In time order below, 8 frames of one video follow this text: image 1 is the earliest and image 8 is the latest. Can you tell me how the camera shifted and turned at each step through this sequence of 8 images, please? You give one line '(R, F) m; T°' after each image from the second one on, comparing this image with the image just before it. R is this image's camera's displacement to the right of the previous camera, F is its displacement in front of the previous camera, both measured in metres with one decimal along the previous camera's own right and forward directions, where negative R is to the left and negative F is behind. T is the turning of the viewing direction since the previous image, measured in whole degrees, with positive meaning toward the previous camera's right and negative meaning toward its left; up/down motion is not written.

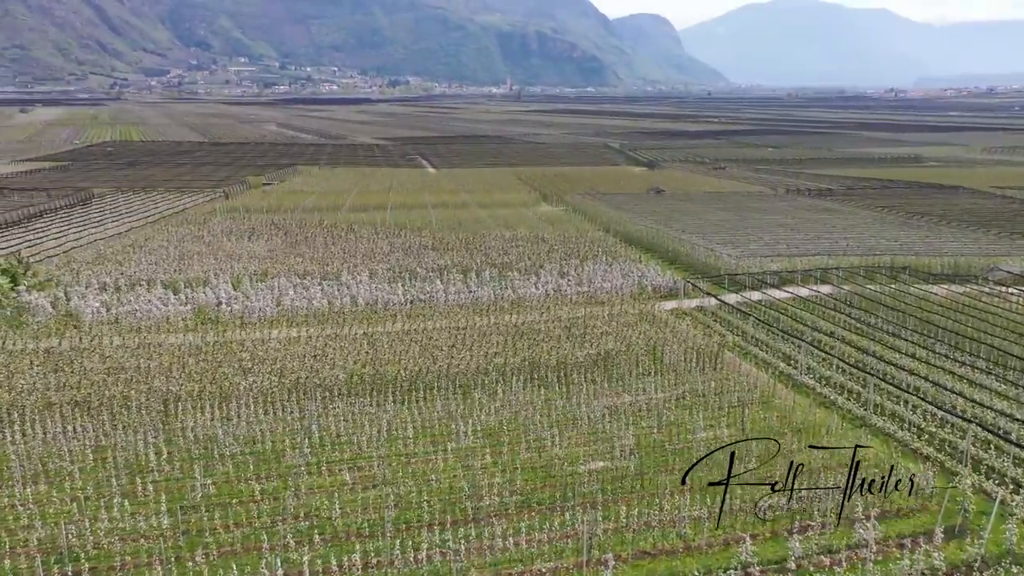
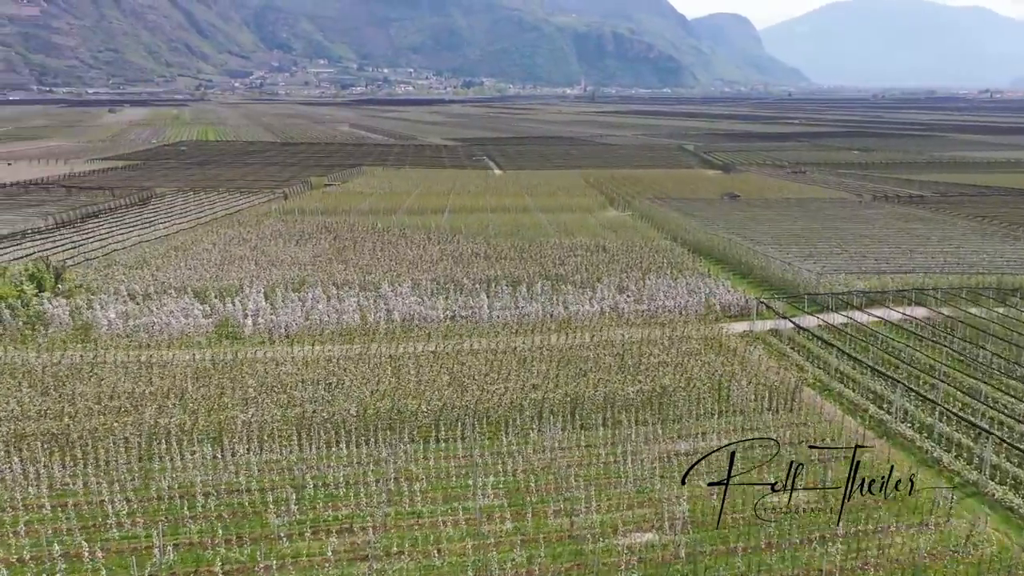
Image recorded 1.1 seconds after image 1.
(+0.5, +1.9) m; -5°
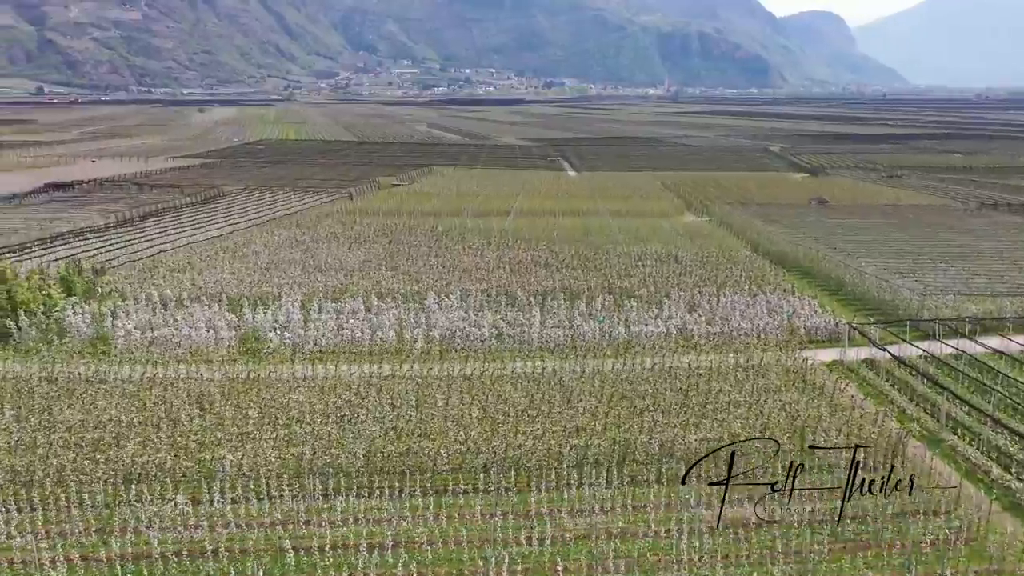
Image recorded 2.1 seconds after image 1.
(+0.5, +2.0) m; -5°
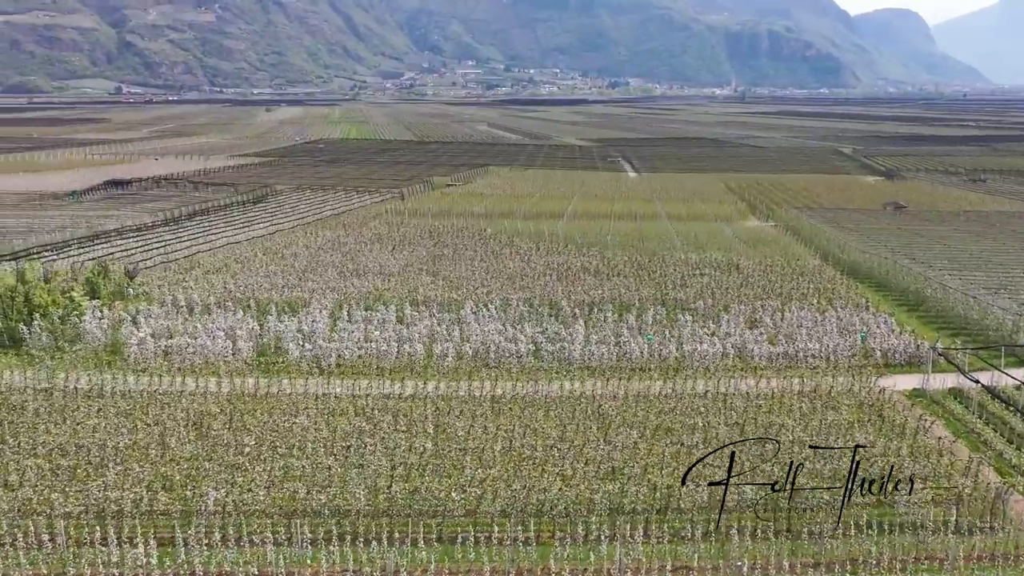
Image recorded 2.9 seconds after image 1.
(+0.4, +1.4) m; -4°
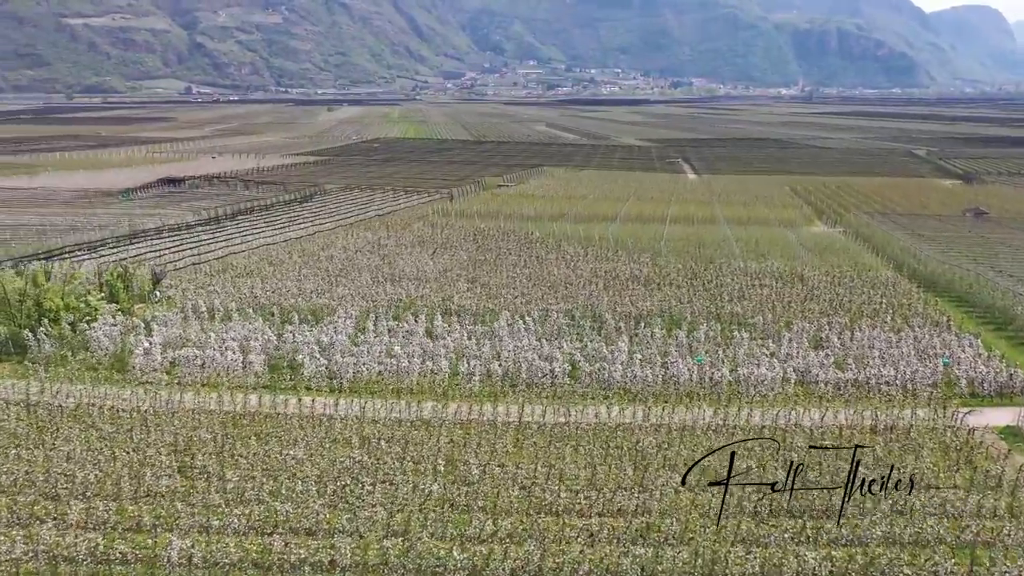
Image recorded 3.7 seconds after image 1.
(+0.4, +1.4) m; -4°
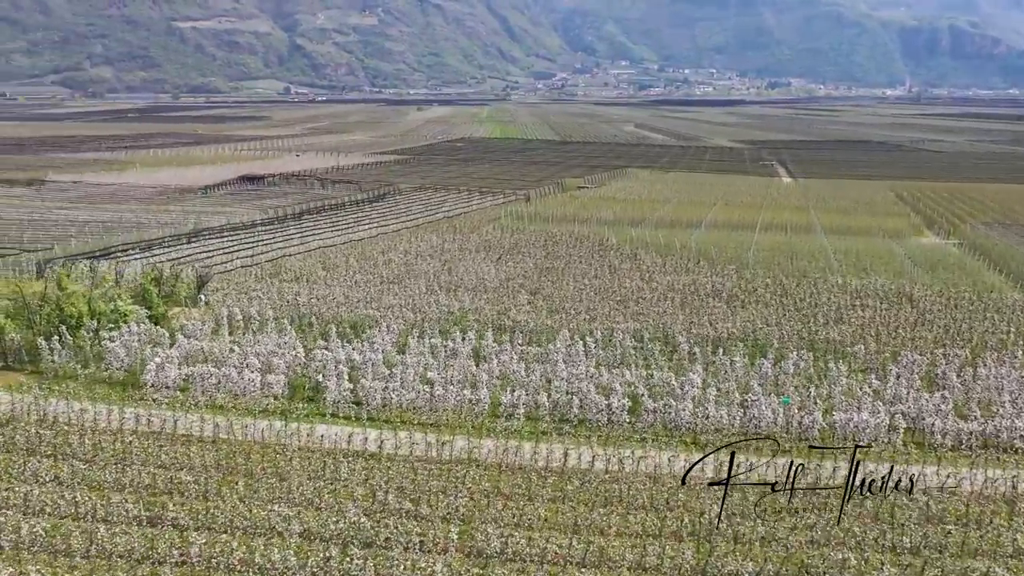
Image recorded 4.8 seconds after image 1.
(+0.5, +1.8) m; -6°
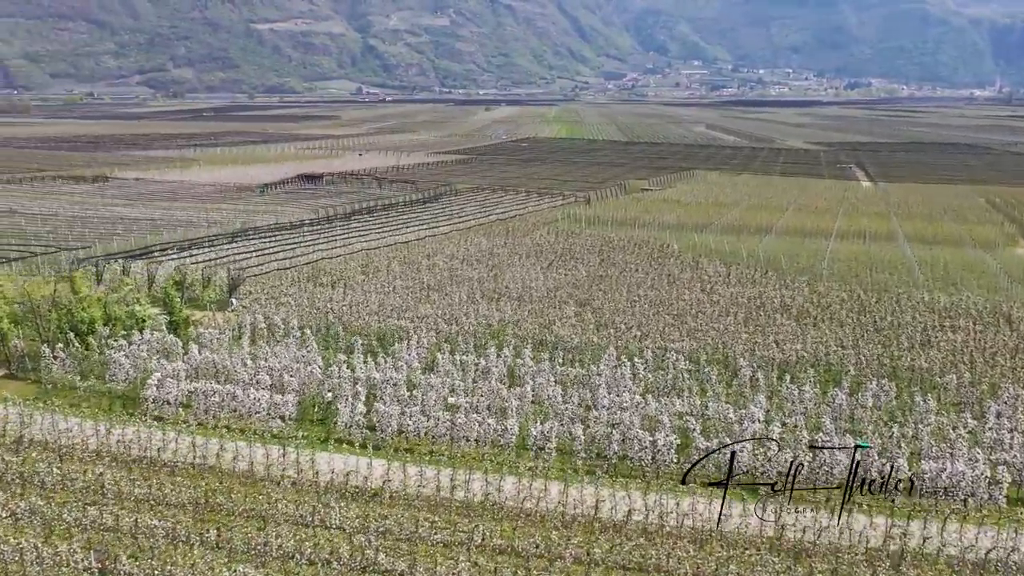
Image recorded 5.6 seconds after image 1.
(+0.4, +1.4) m; -5°
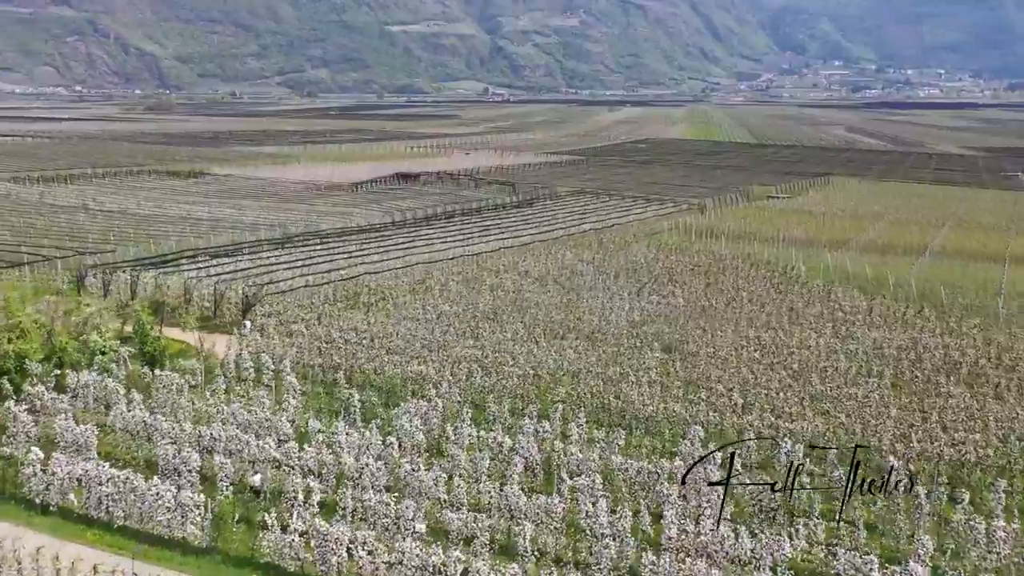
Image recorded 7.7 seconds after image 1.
(+0.9, +3.8) m; -9°
